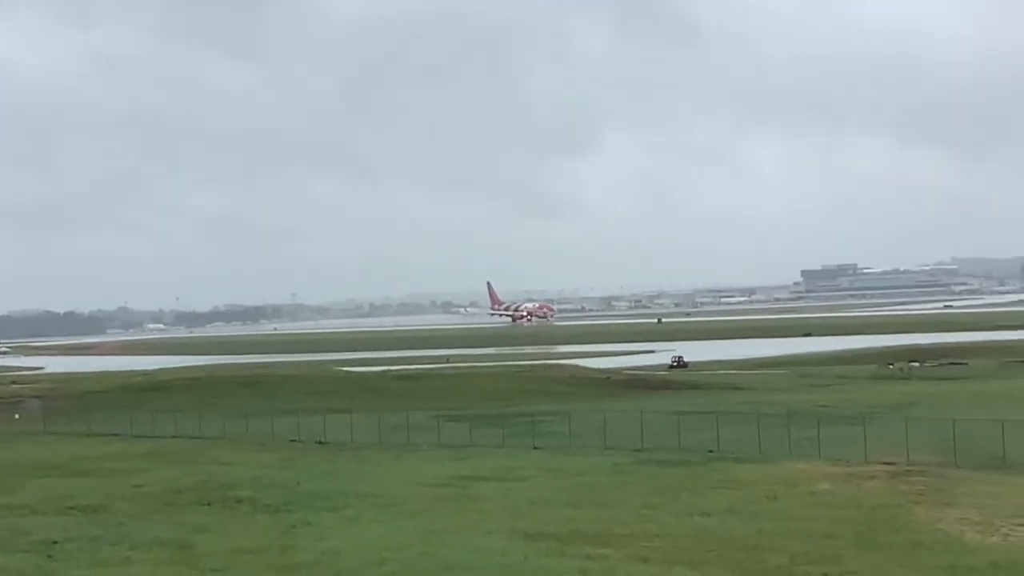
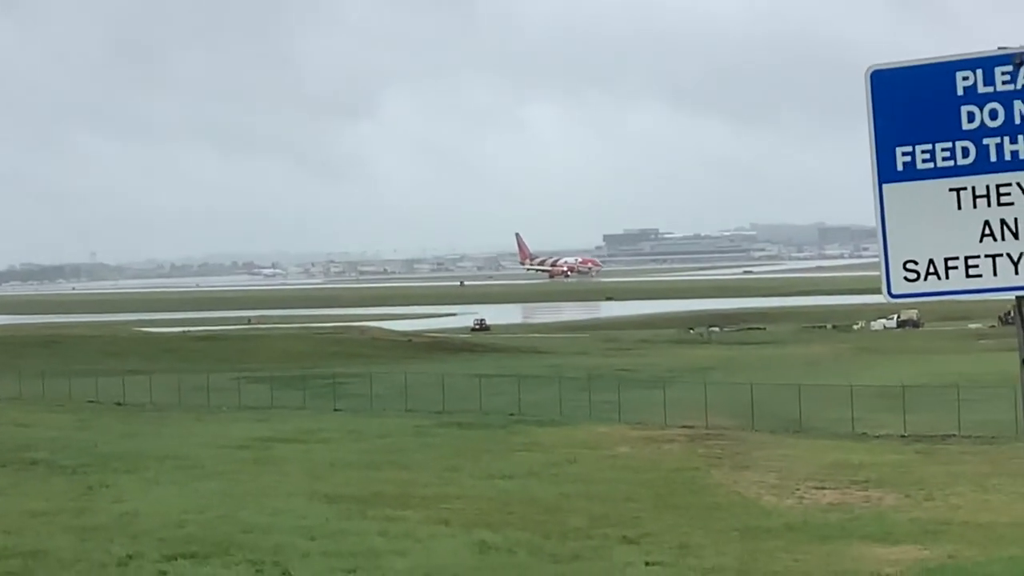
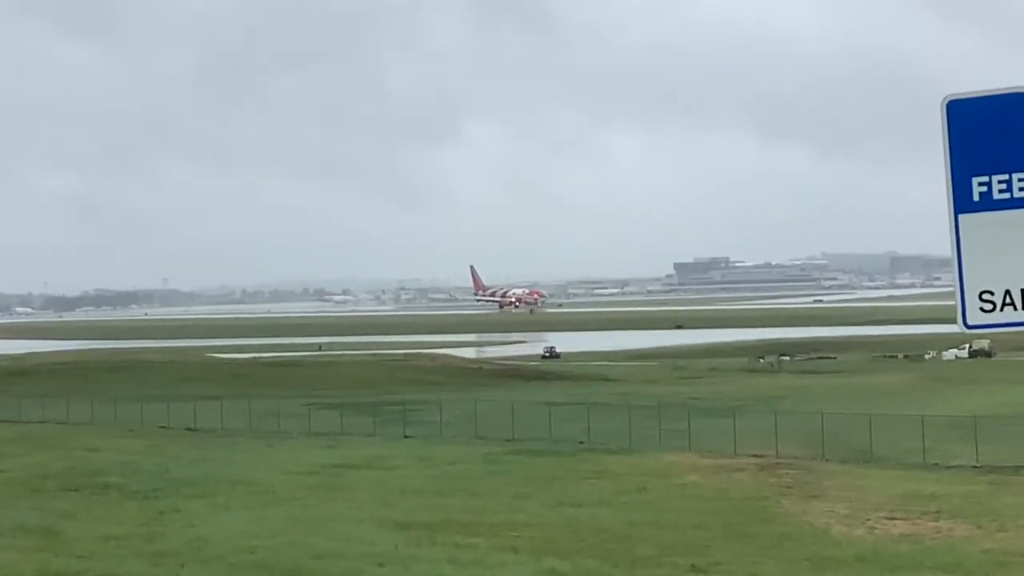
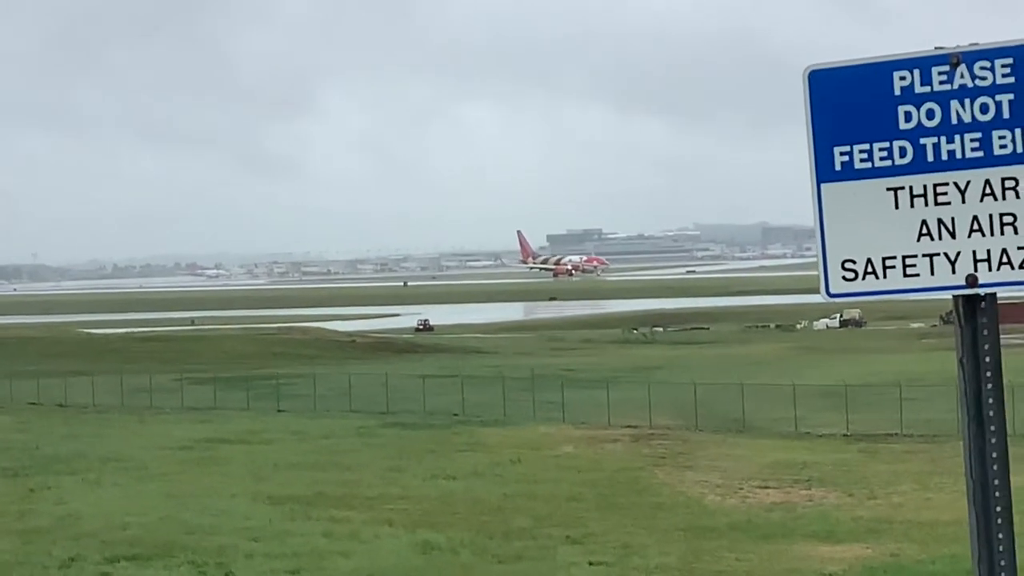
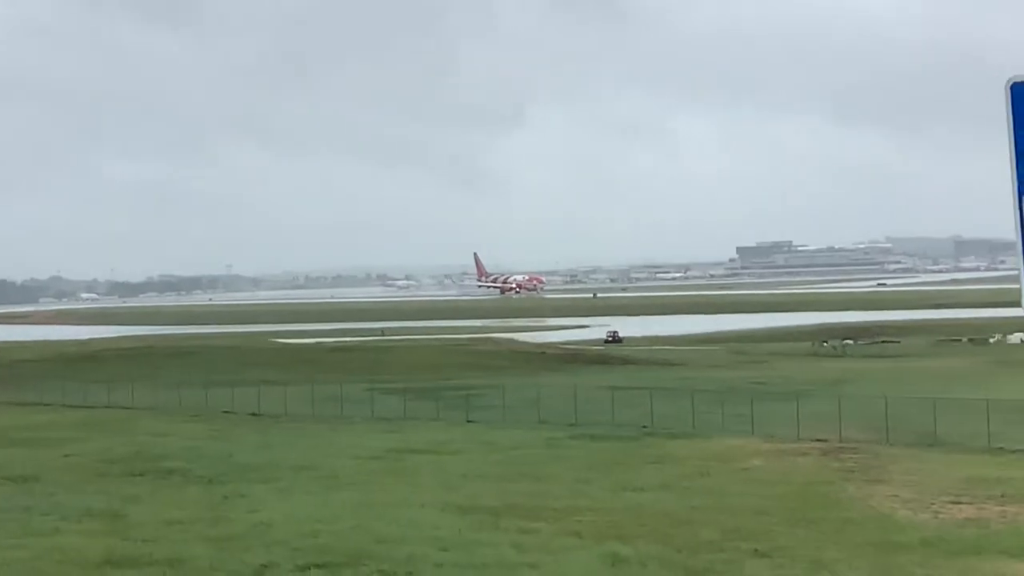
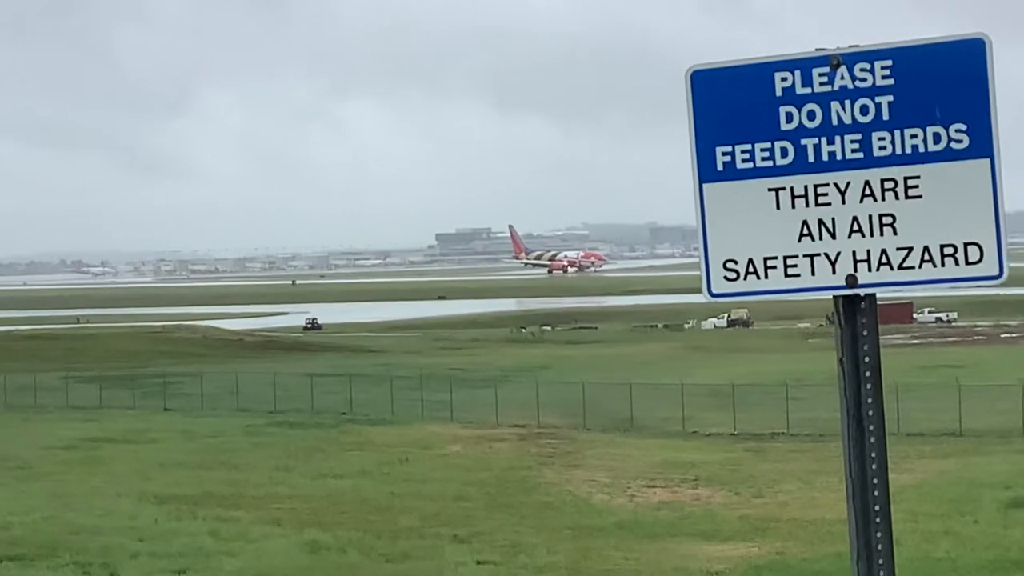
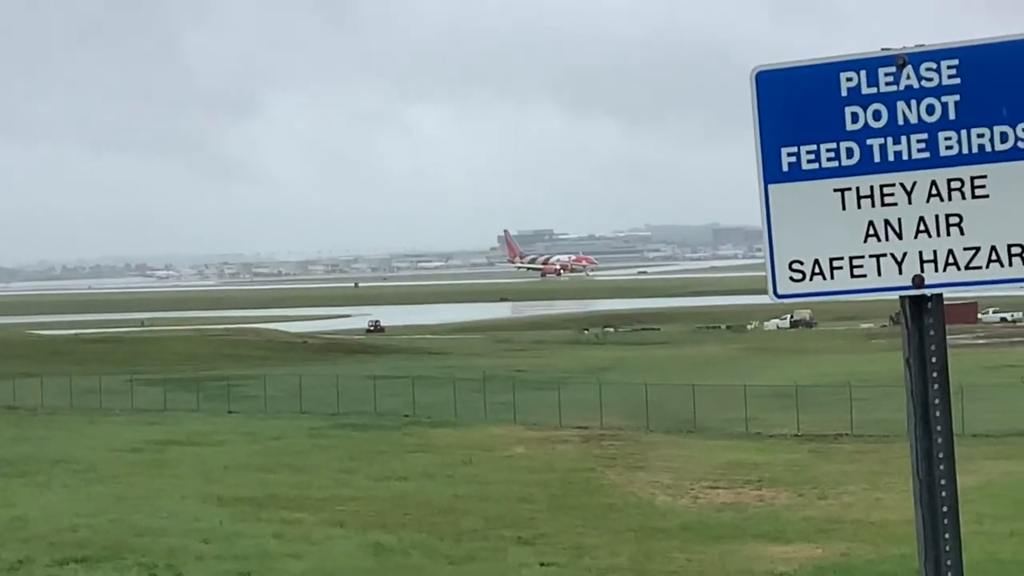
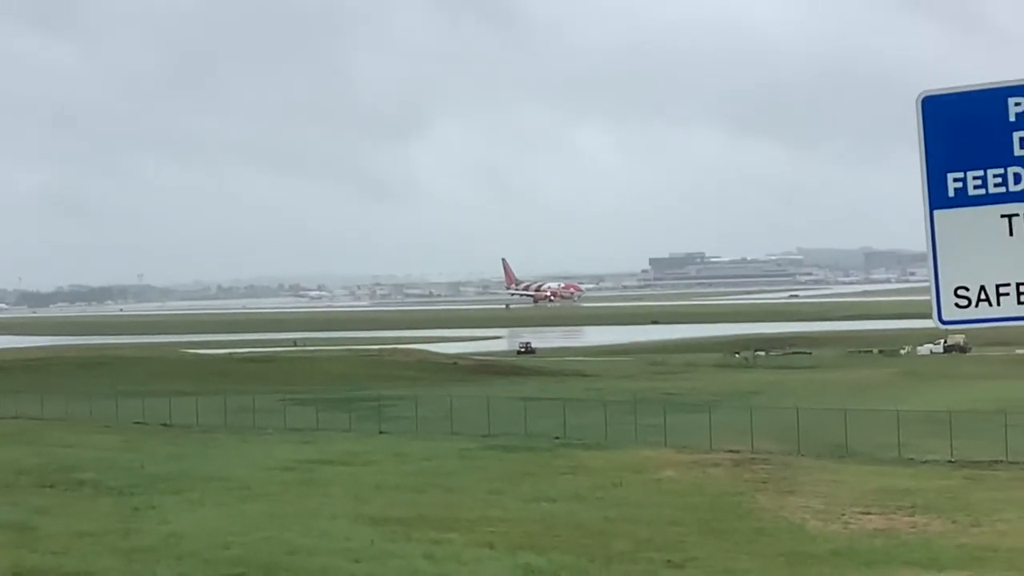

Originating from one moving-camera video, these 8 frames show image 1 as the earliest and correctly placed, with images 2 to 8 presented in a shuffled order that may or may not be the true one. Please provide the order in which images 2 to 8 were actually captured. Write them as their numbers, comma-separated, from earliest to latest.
5, 3, 8, 2, 4, 7, 6
